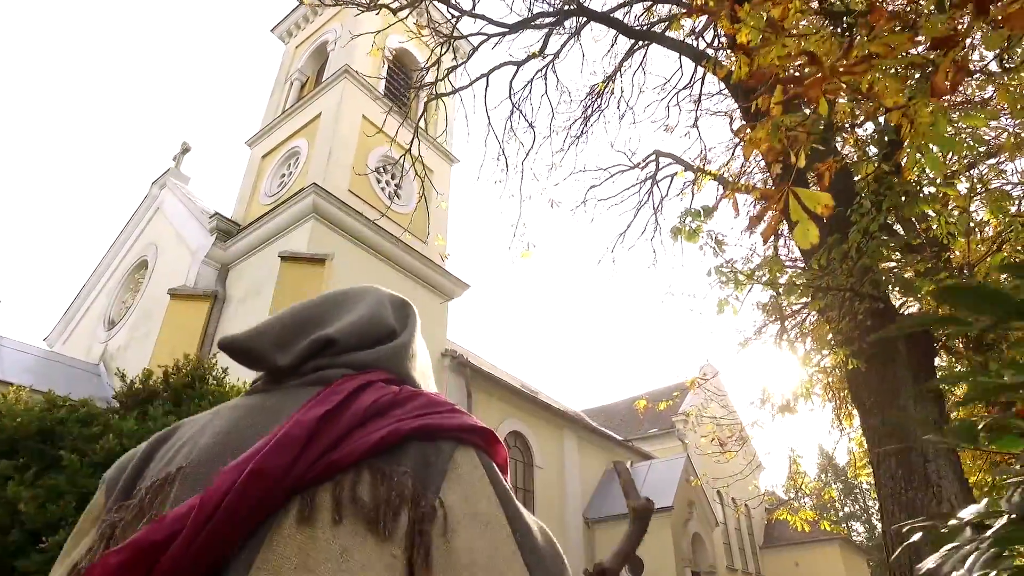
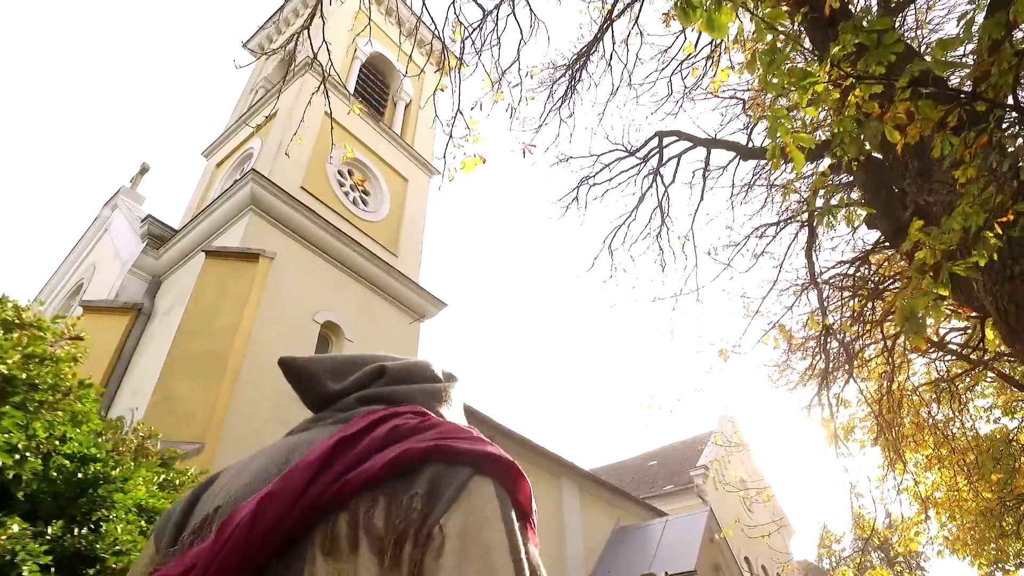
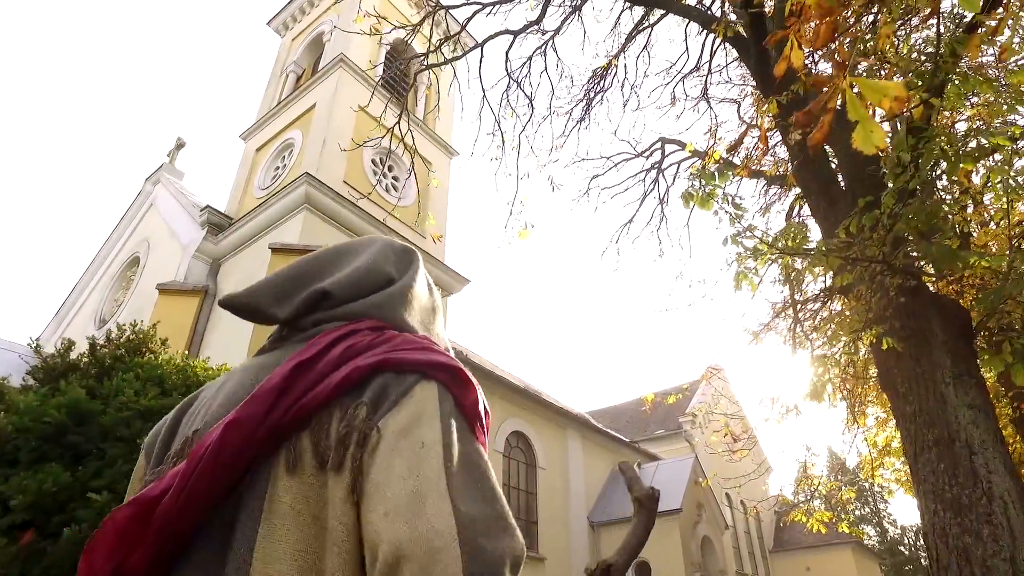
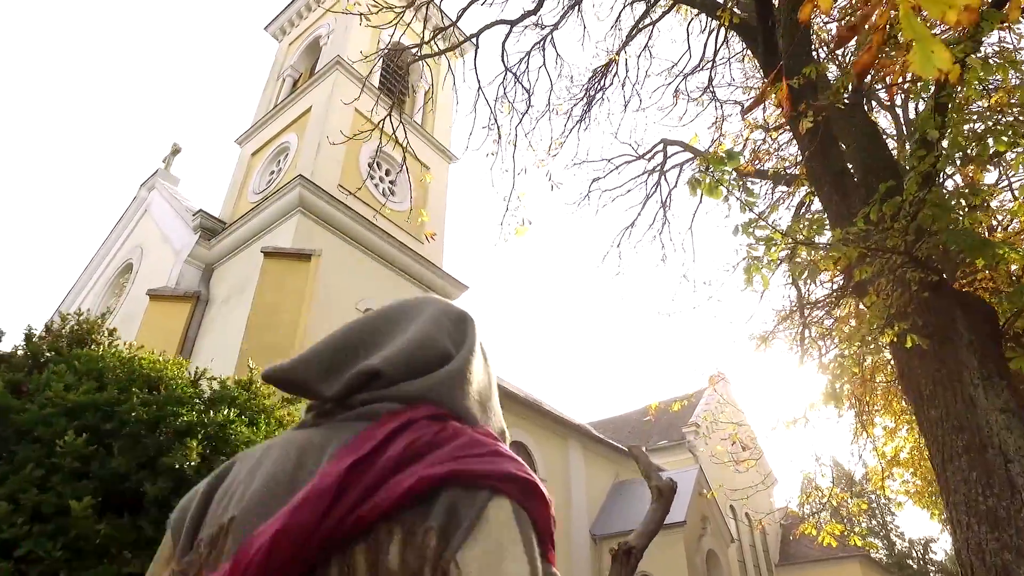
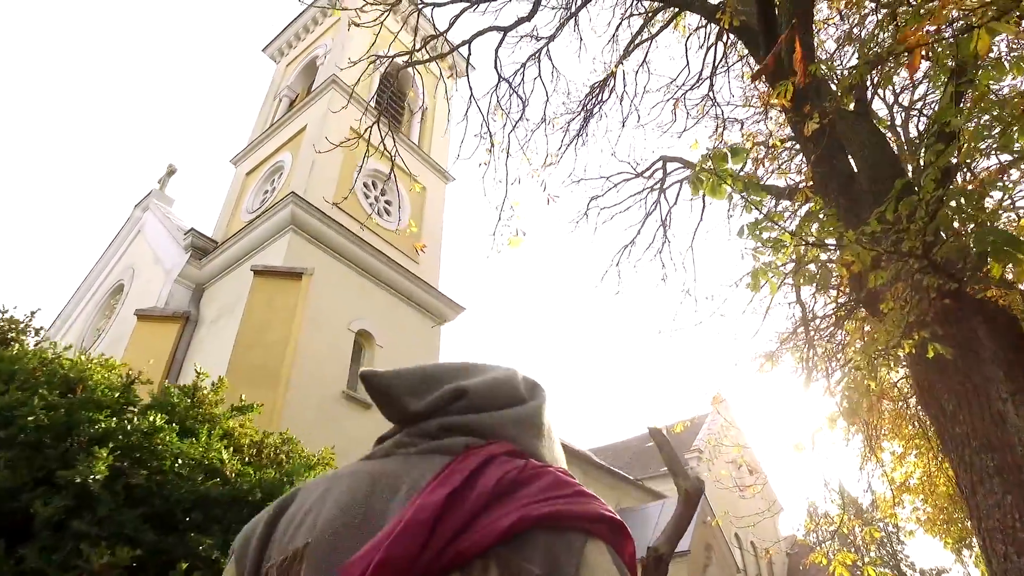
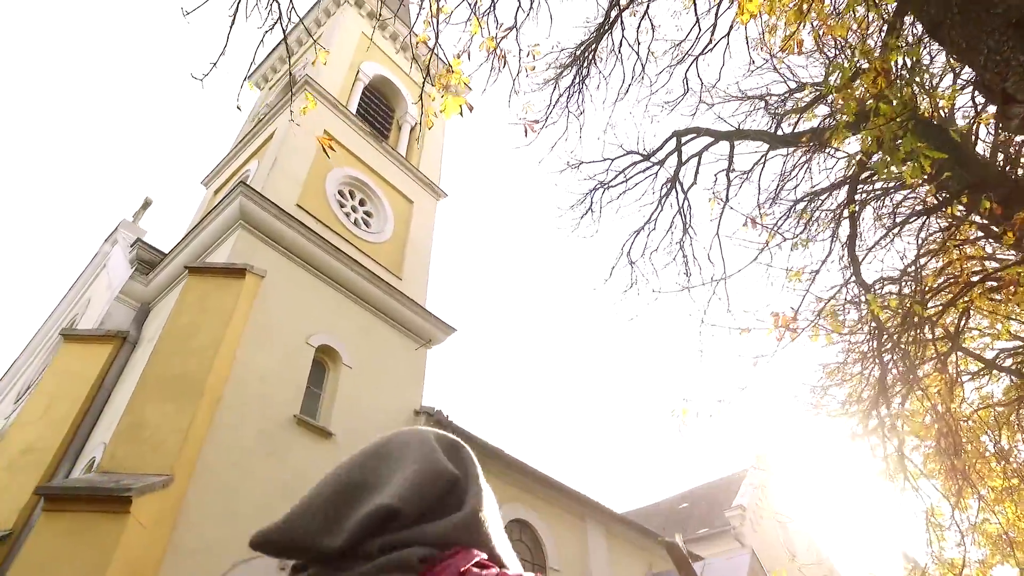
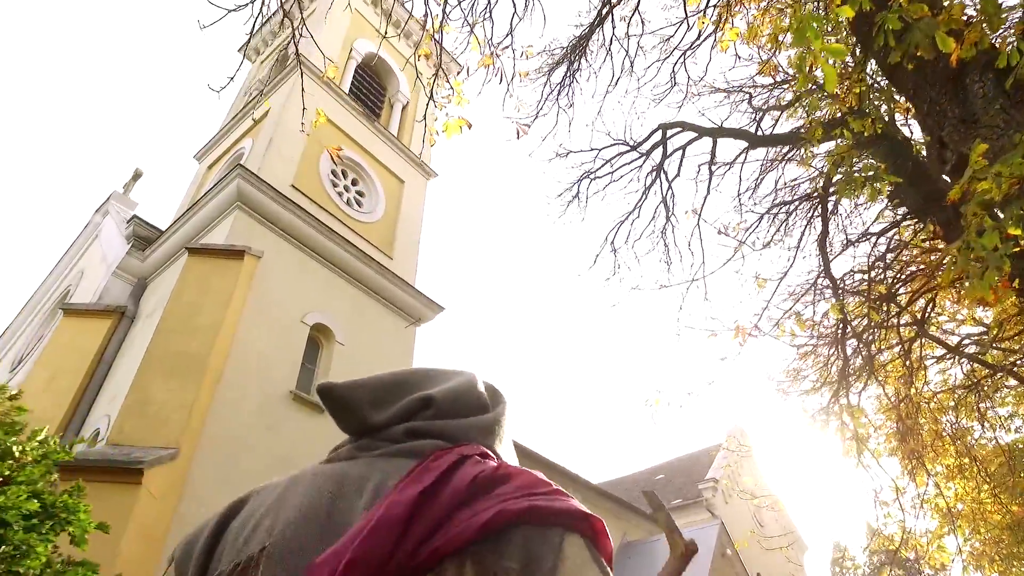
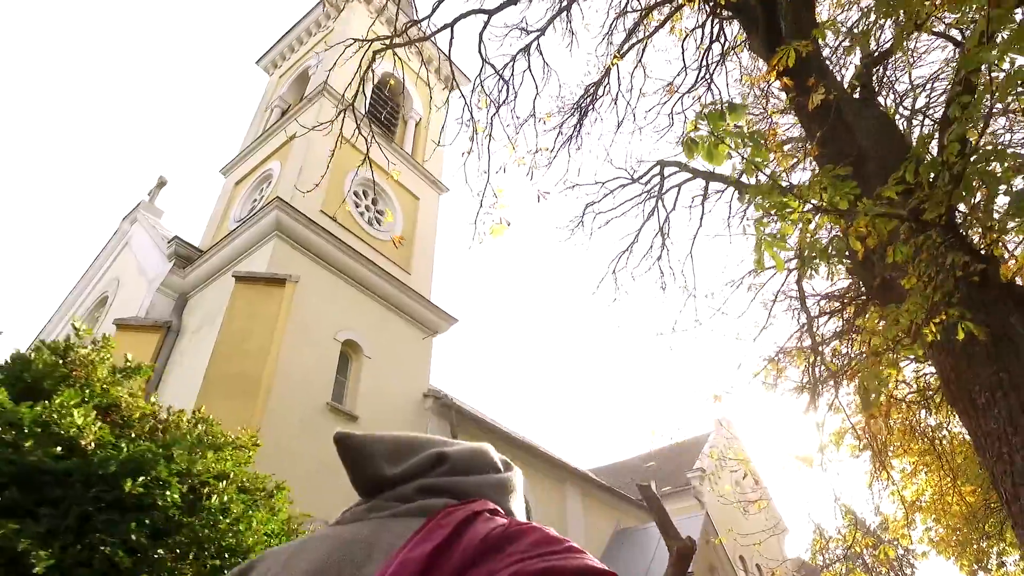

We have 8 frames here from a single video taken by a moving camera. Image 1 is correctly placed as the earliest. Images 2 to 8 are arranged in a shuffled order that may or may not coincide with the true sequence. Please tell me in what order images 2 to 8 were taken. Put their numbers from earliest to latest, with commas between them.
3, 4, 5, 8, 2, 7, 6
